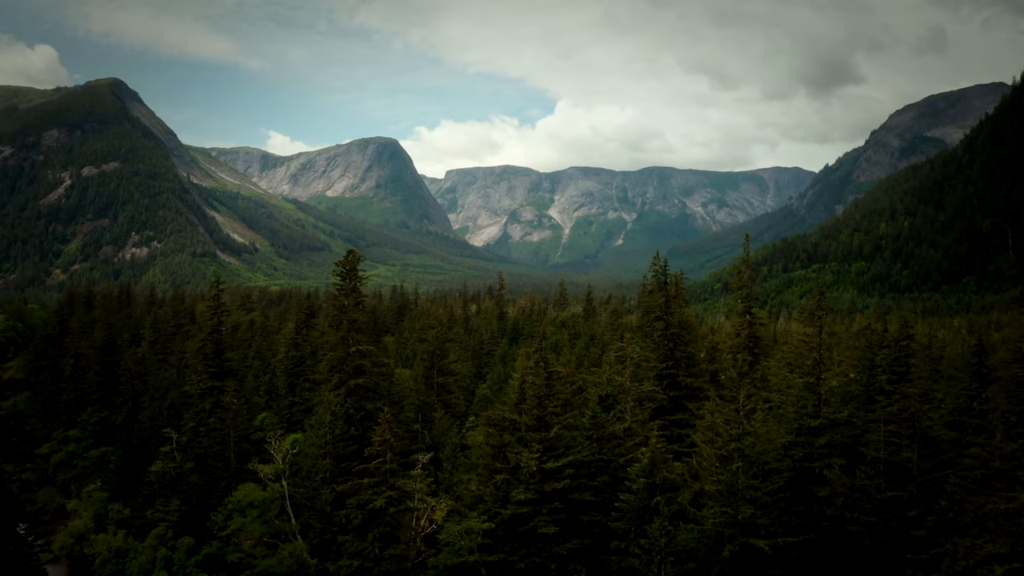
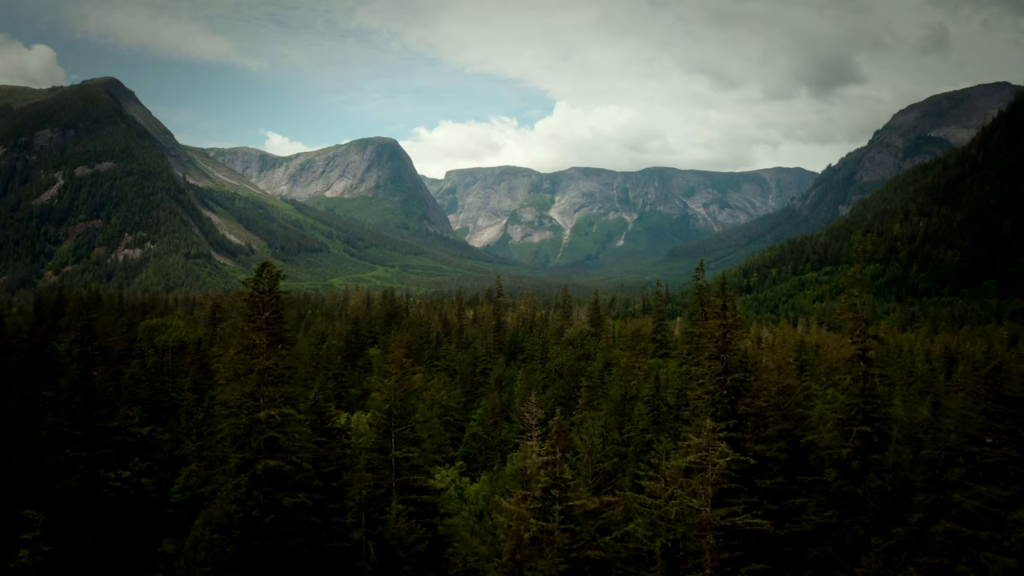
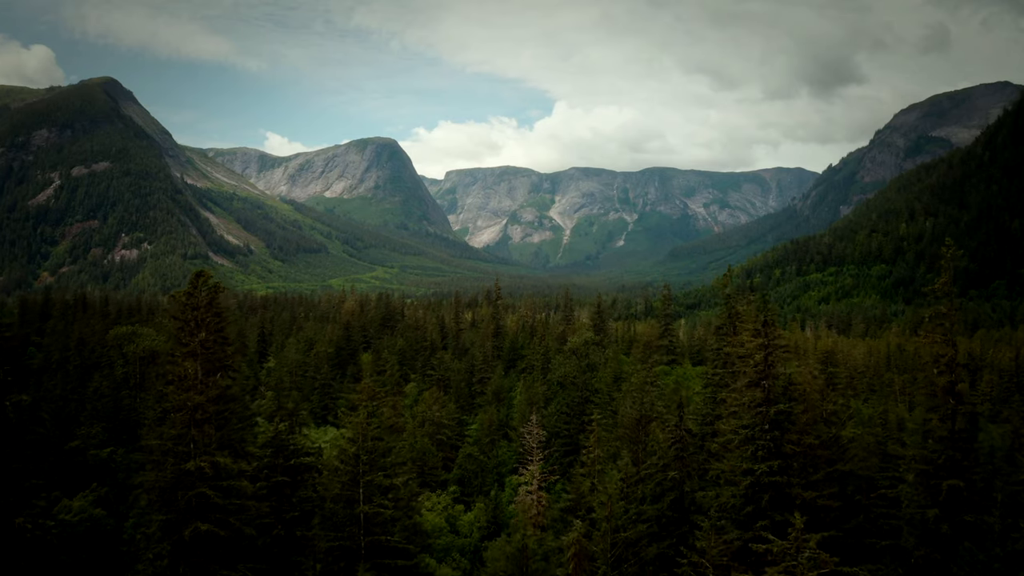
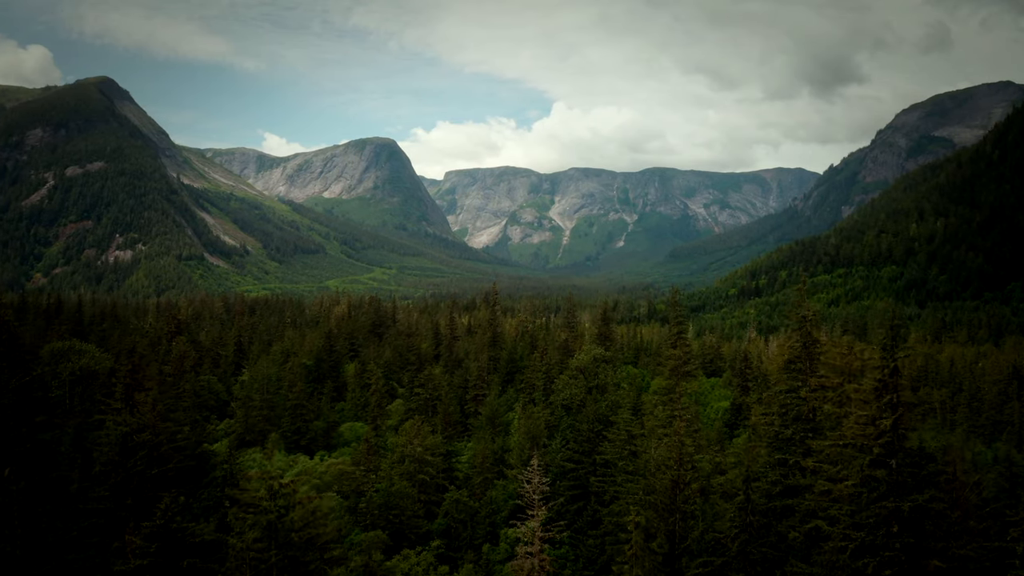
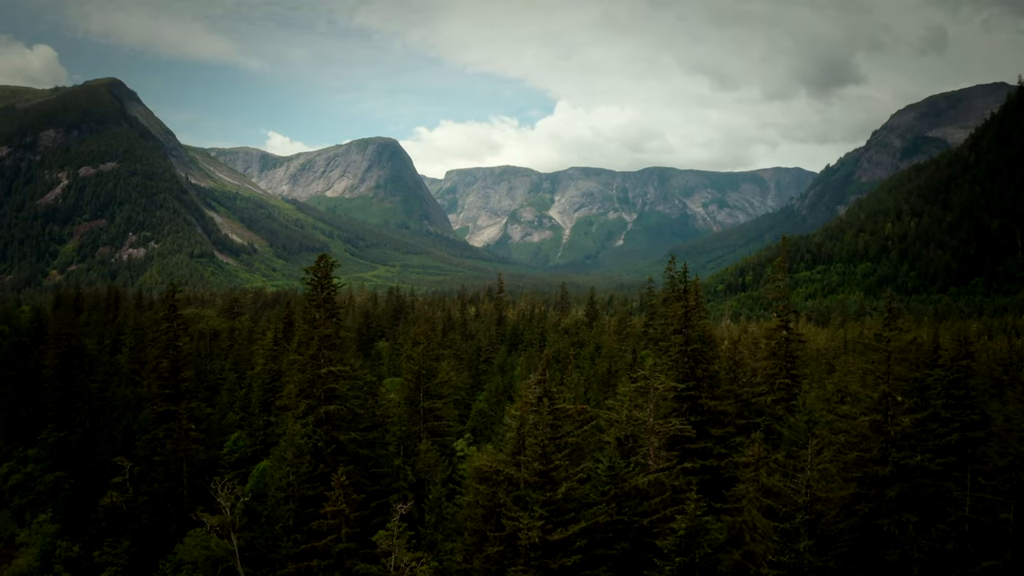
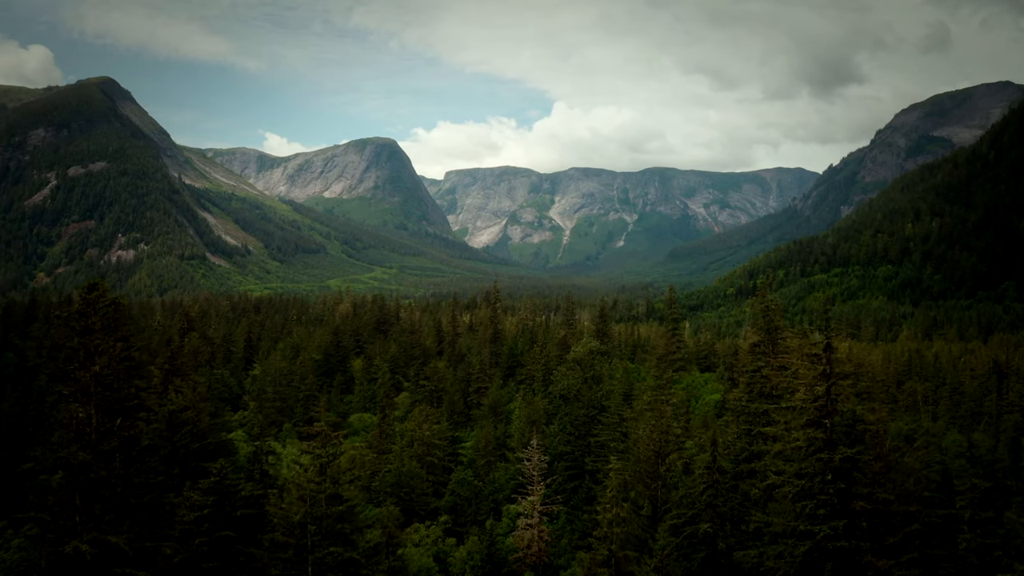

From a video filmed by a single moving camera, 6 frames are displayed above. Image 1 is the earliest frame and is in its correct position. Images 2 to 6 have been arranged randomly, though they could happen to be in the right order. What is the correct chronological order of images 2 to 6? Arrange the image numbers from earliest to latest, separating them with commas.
5, 2, 3, 6, 4
